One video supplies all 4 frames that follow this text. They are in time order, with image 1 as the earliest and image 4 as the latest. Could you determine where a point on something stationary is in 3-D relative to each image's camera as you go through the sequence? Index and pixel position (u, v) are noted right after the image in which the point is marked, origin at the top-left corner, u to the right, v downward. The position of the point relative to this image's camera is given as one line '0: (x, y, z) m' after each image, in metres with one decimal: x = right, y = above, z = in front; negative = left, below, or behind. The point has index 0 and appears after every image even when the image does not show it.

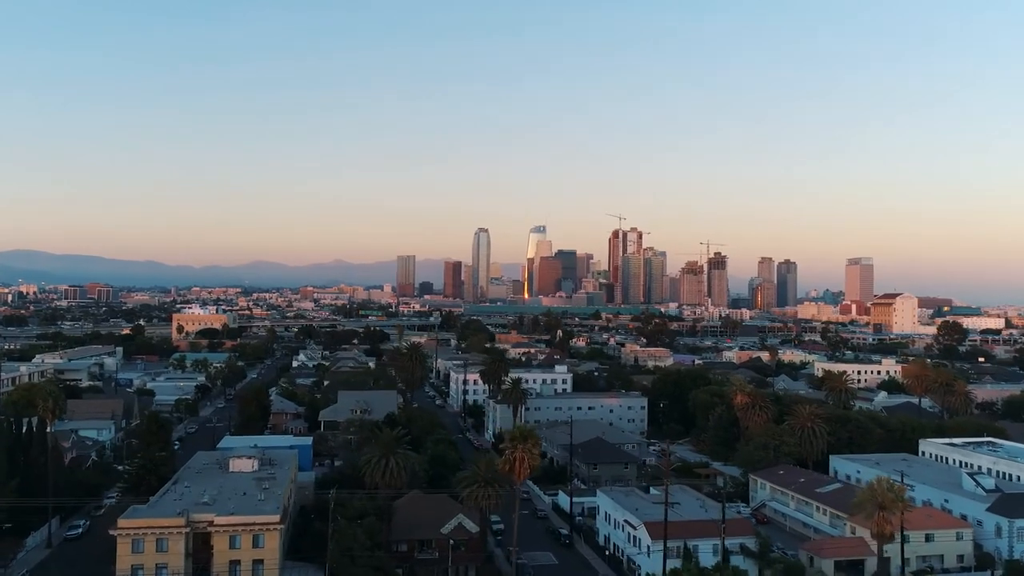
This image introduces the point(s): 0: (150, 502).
0: (-7.9, -4.7, +19.7) m
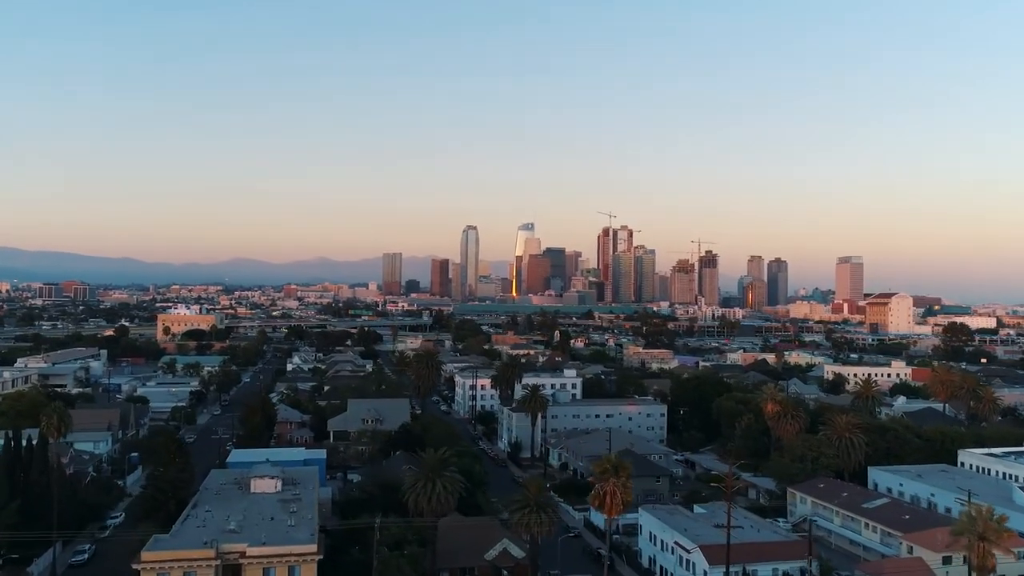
0: (-6.9, -4.9, +18.5) m
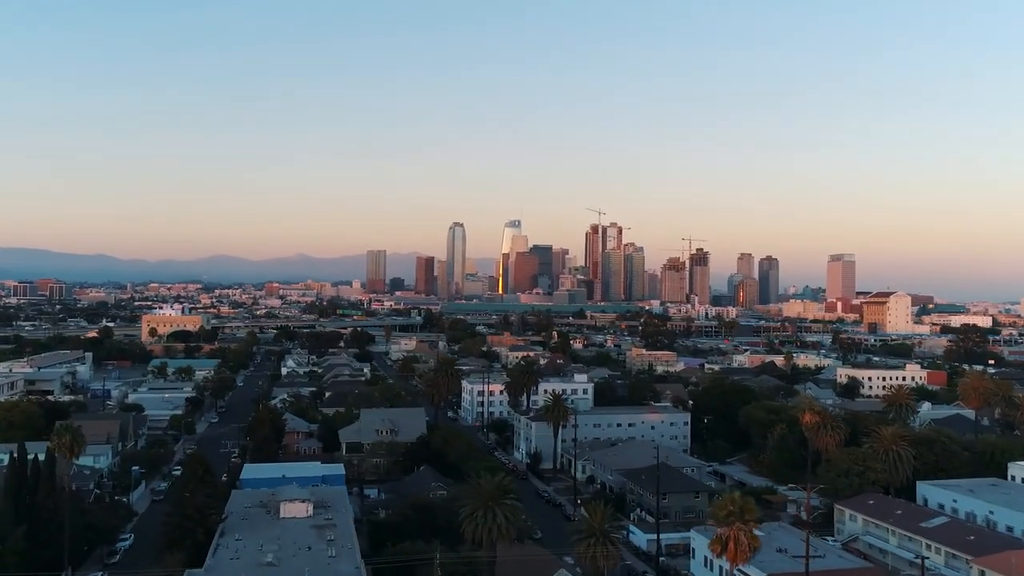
0: (-5.8, -5.2, +17.1) m
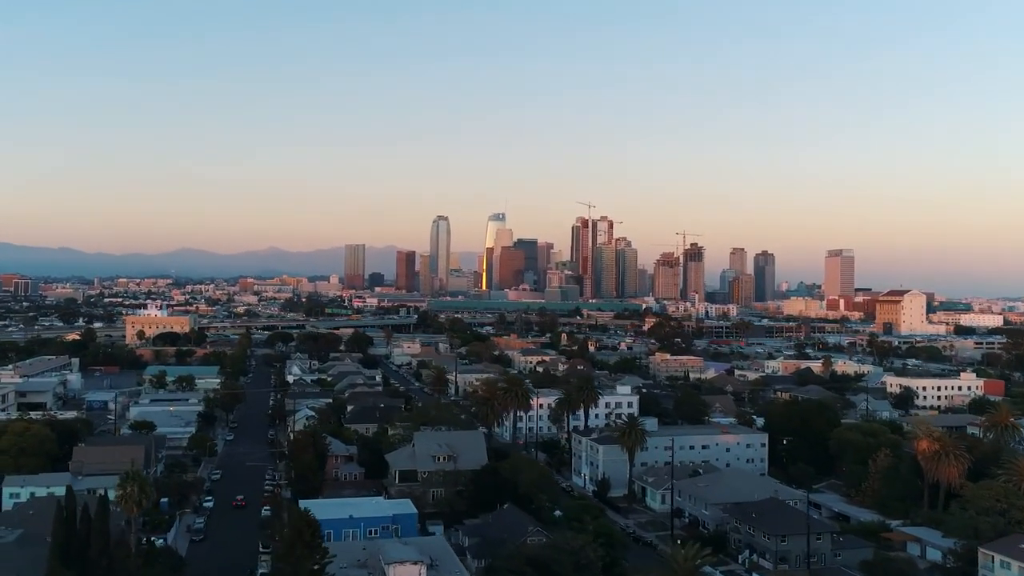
0: (-2.8, -5.8, +14.2) m
